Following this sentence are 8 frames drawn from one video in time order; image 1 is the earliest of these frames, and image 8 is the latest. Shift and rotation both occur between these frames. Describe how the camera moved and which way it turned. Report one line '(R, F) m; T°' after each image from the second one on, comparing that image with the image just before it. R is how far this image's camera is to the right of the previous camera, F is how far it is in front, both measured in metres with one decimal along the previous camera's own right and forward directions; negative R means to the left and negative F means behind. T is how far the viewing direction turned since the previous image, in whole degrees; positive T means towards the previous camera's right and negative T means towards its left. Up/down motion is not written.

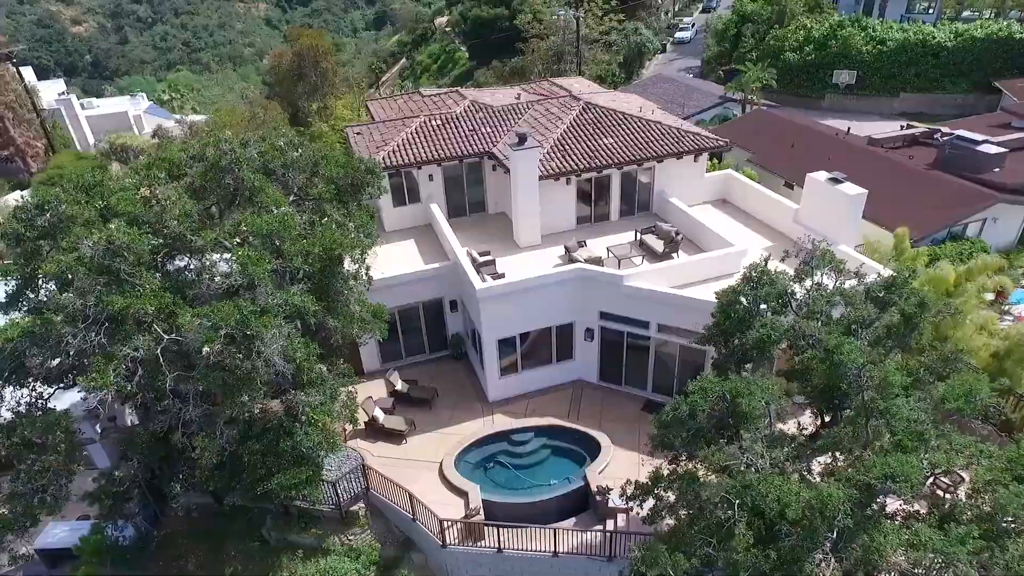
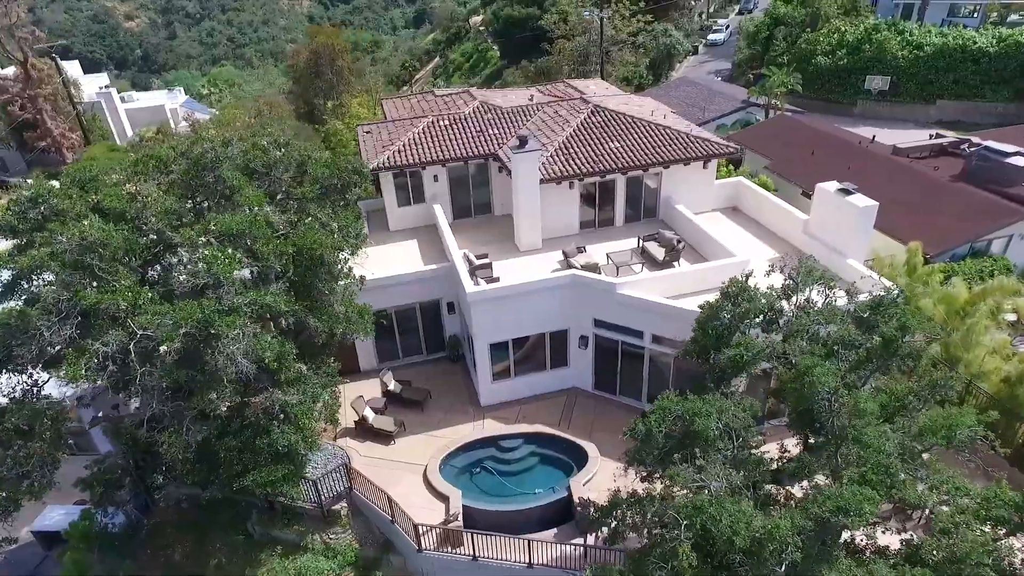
(+1.1, +0.2) m; -3°
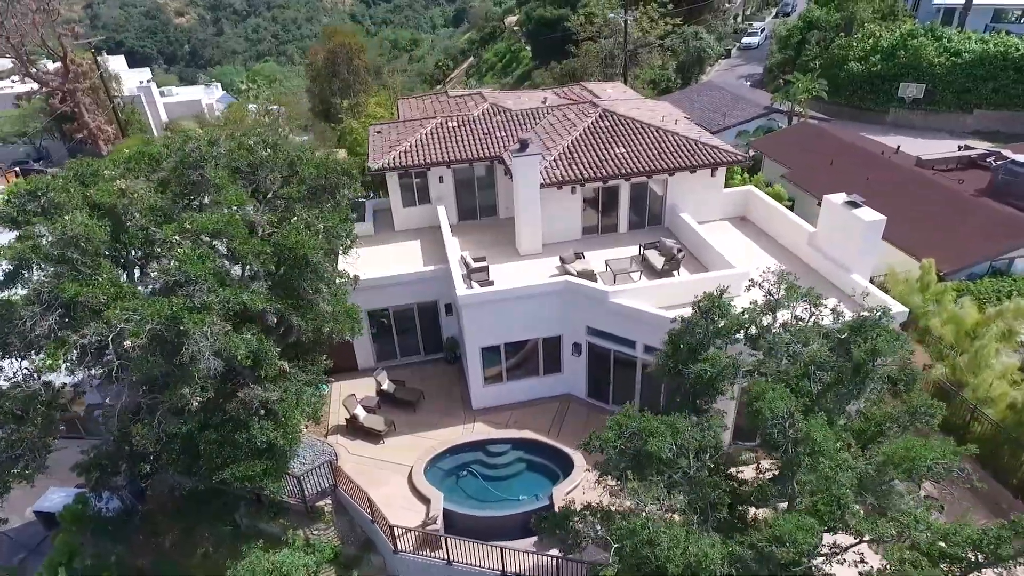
(+1.1, +0.1) m; -3°
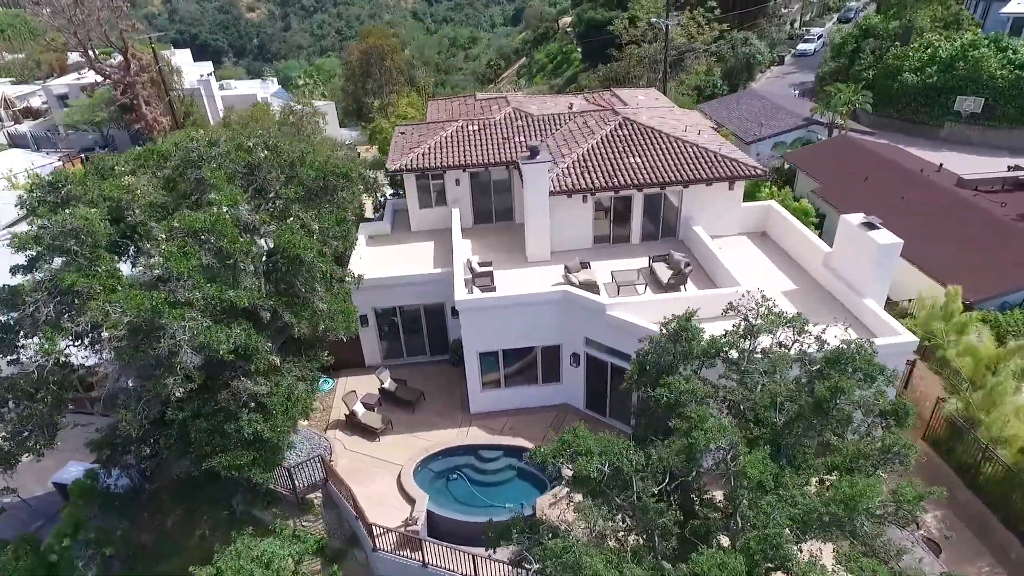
(+1.4, +0.1) m; -5°
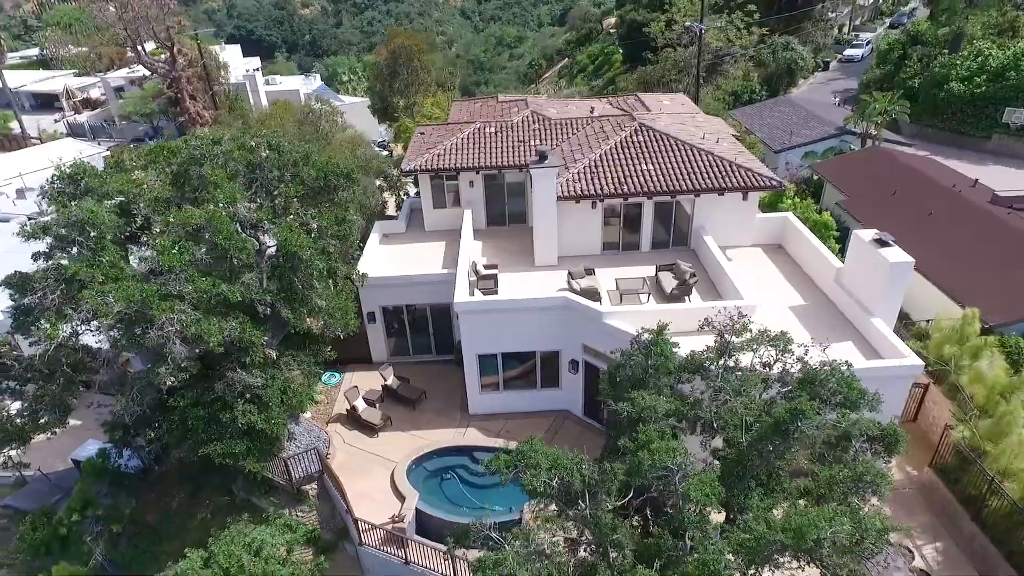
(+1.1, 0.0) m; -4°
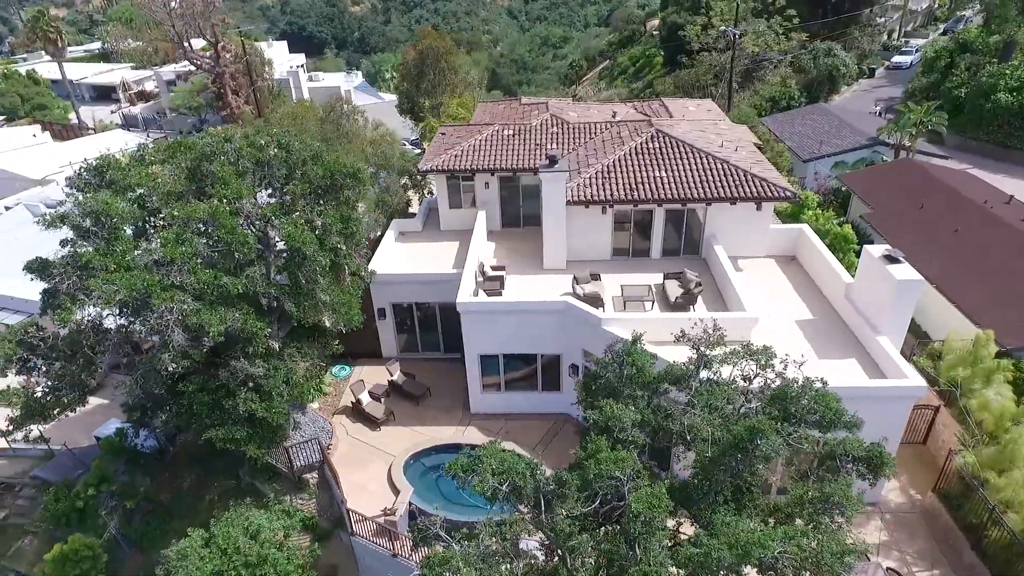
(+1.0, -0.1) m; -4°
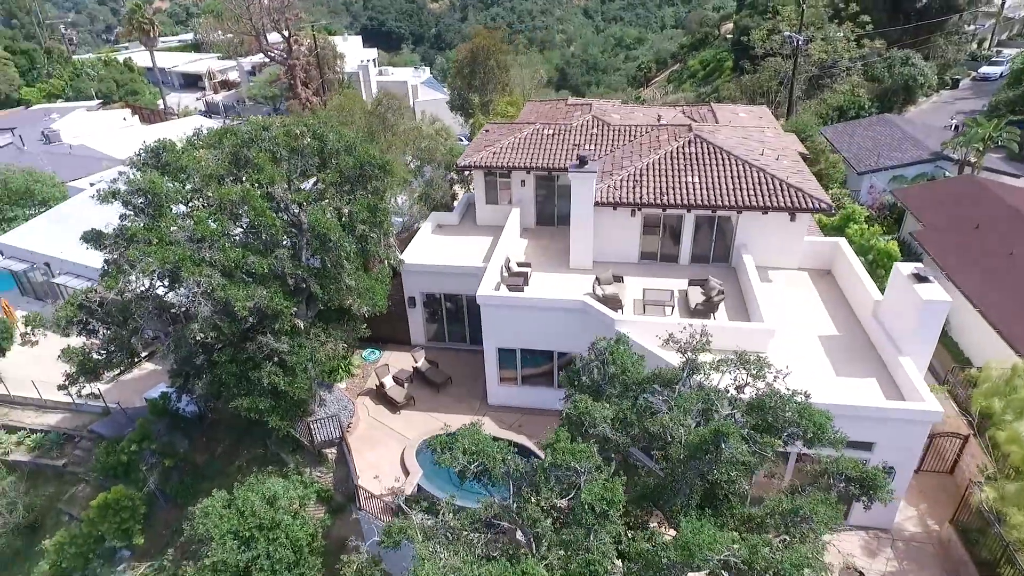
(+1.2, -0.3) m; -6°
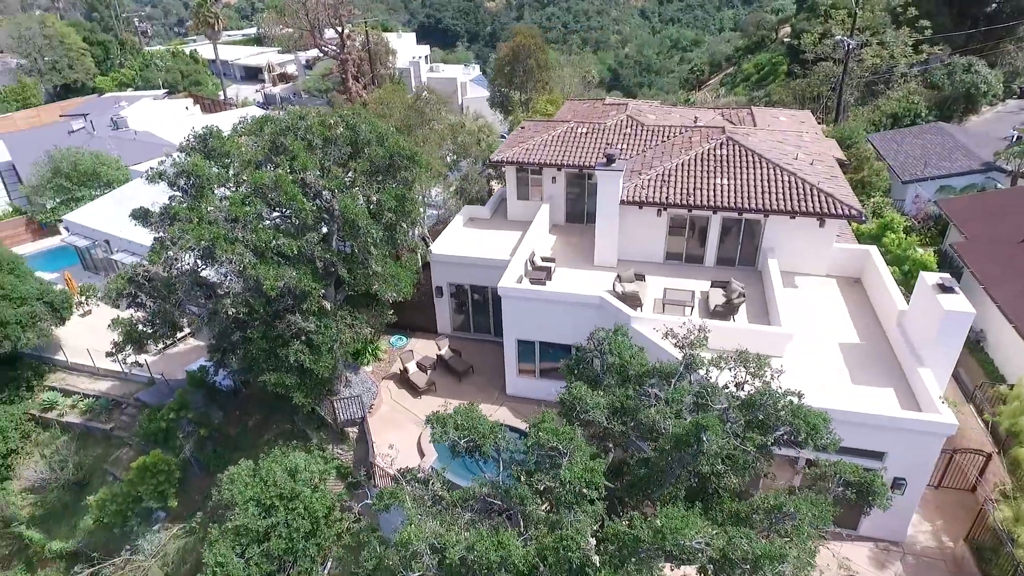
(+0.7, -0.4) m; -4°
